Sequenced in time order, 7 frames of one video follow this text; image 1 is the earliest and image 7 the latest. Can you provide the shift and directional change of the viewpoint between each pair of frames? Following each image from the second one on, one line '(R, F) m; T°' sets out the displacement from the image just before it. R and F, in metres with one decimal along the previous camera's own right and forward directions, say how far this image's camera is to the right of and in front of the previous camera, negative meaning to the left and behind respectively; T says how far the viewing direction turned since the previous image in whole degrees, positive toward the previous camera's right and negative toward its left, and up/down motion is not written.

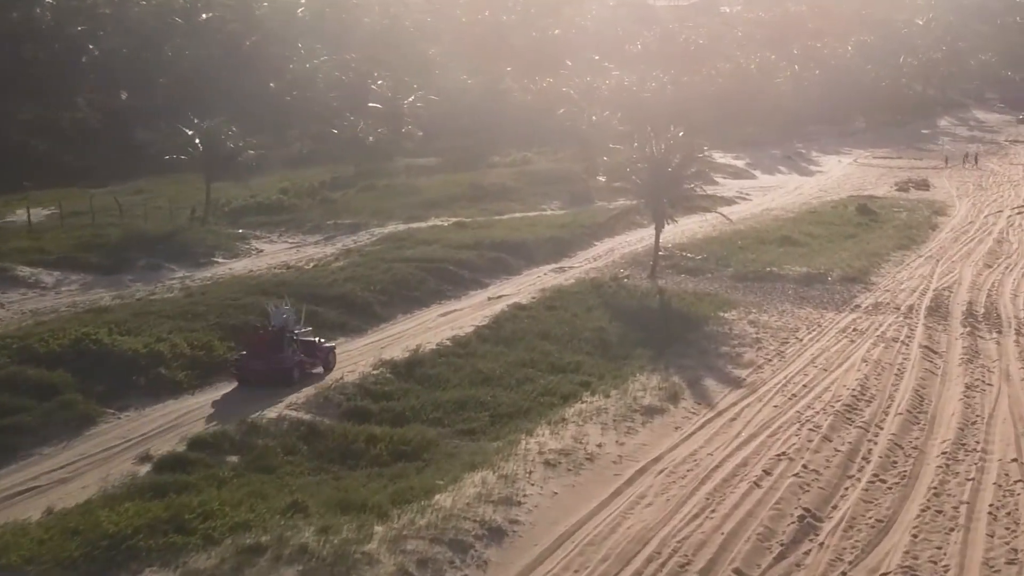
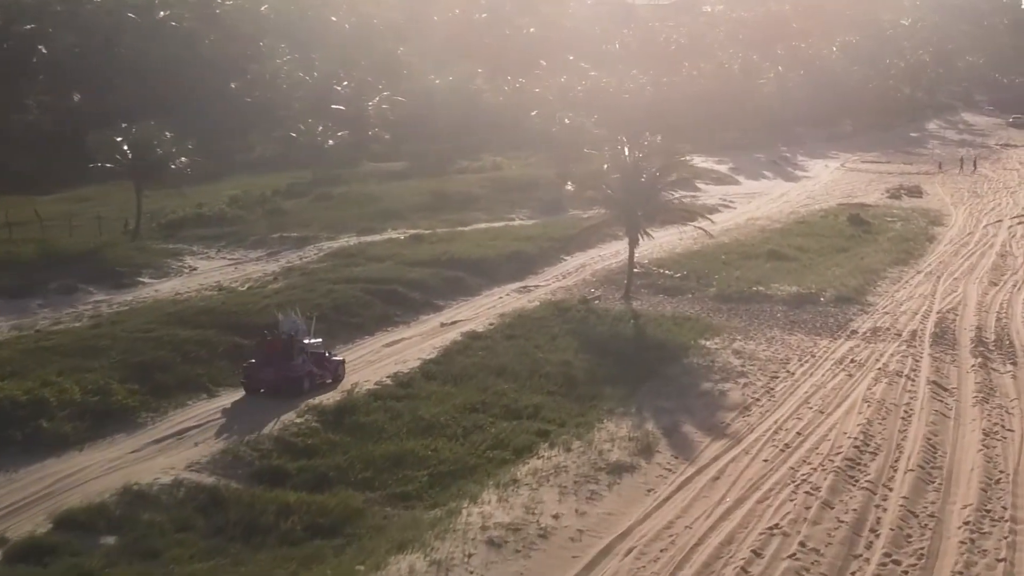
(+0.7, +3.3) m; +1°
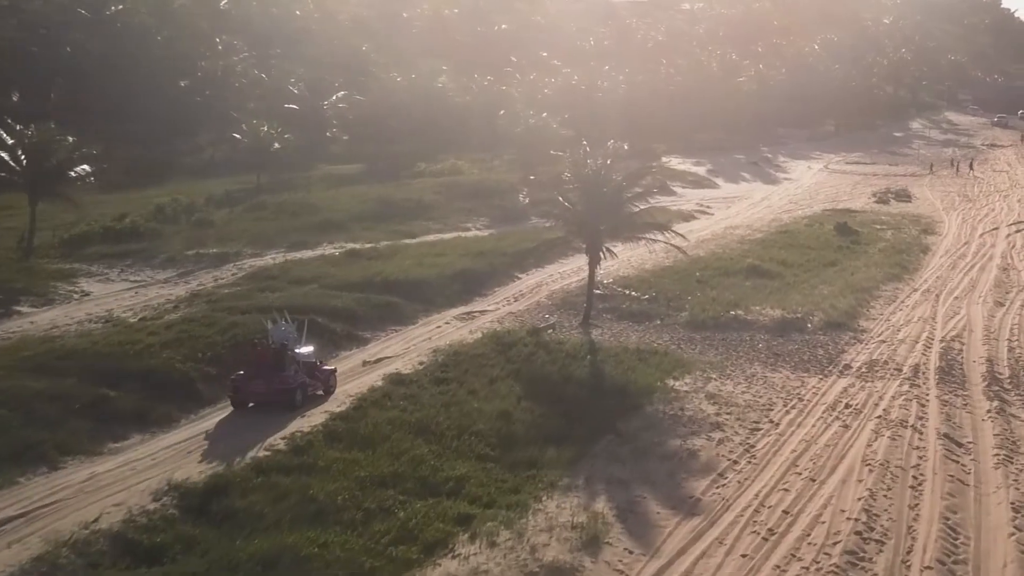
(+1.0, +4.2) m; +1°
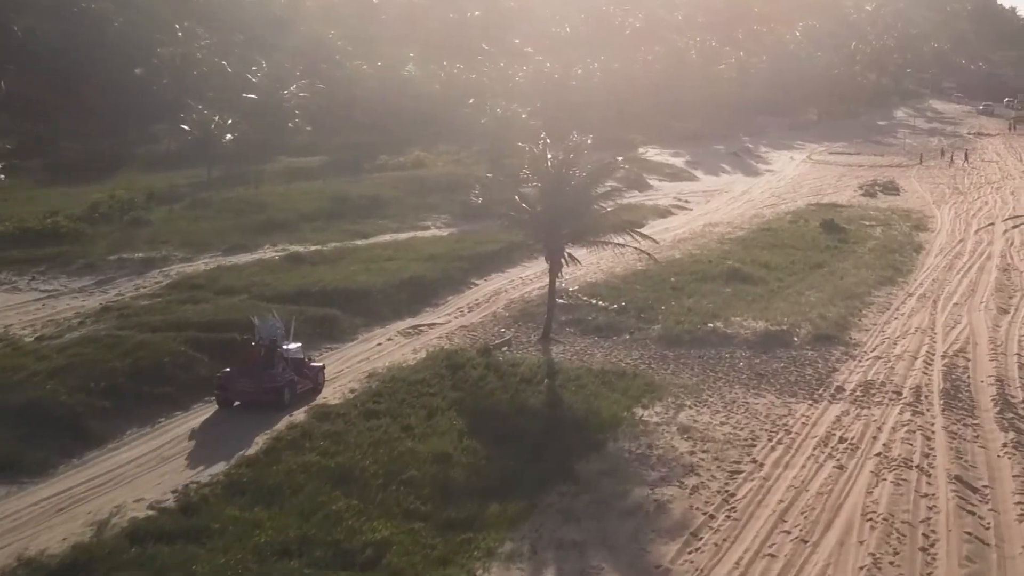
(+0.7, +3.0) m; +1°
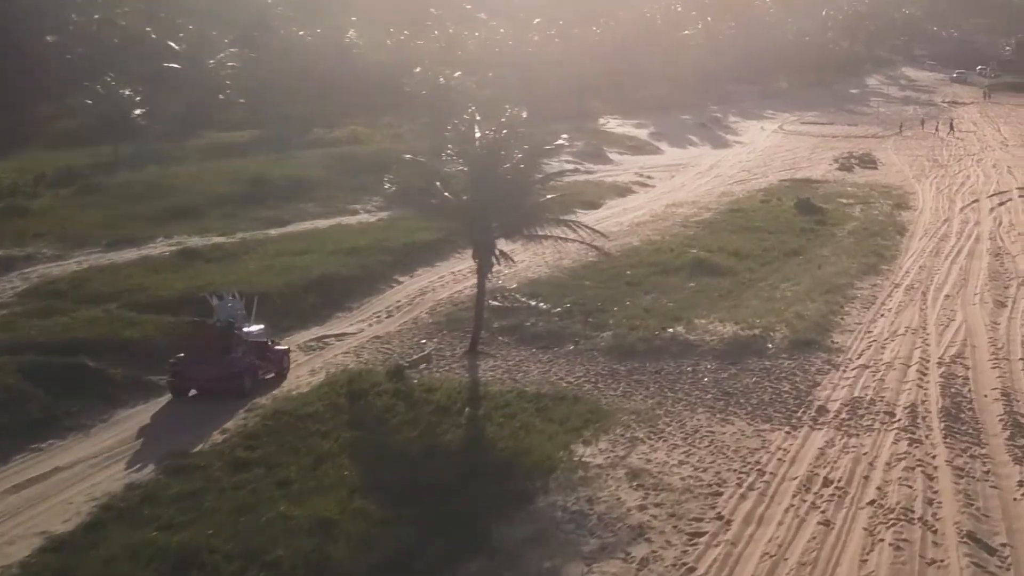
(+1.0, +3.8) m; +1°
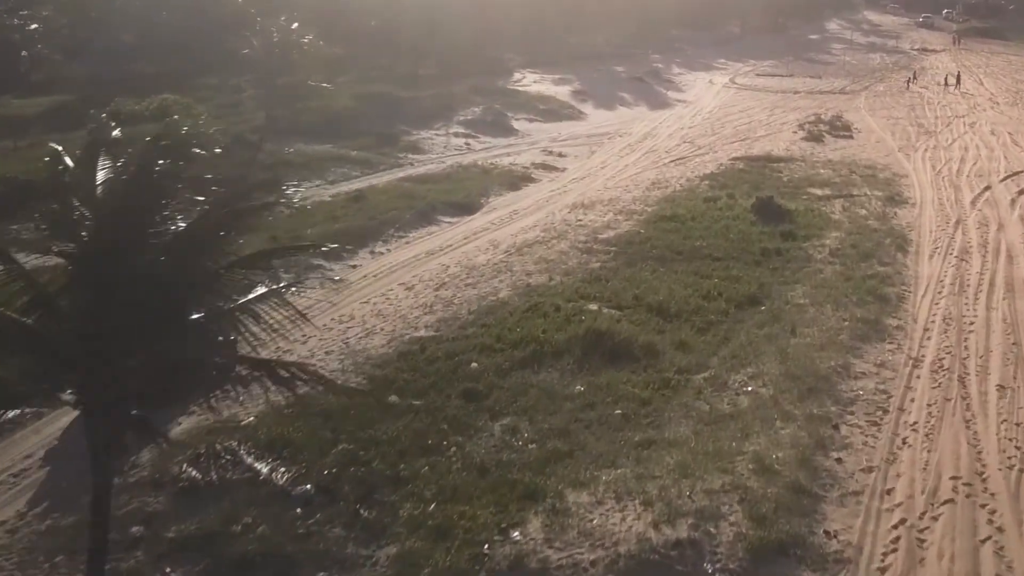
(+2.8, +10.8) m; +2°
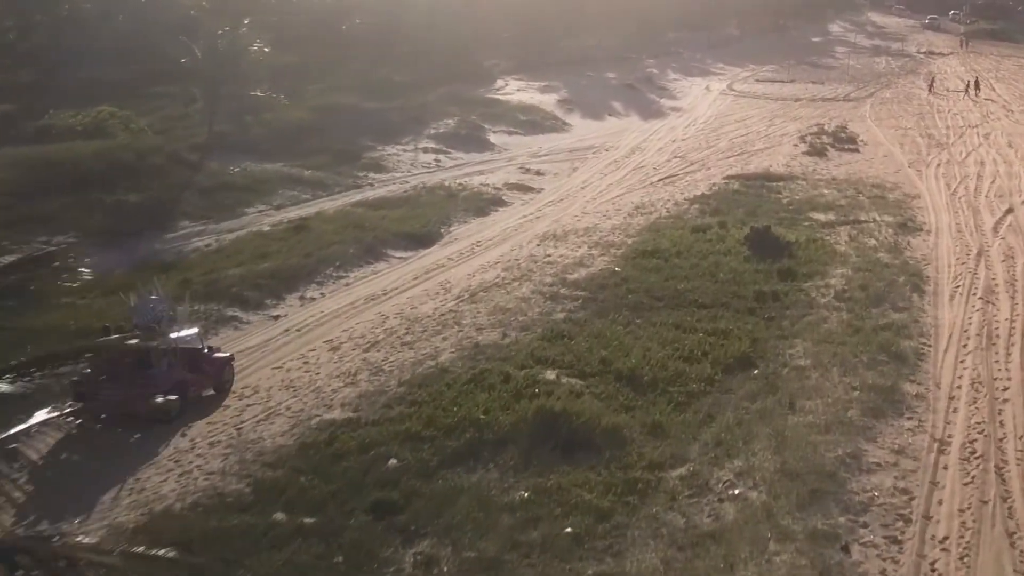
(+0.9, +3.2) m; 0°
